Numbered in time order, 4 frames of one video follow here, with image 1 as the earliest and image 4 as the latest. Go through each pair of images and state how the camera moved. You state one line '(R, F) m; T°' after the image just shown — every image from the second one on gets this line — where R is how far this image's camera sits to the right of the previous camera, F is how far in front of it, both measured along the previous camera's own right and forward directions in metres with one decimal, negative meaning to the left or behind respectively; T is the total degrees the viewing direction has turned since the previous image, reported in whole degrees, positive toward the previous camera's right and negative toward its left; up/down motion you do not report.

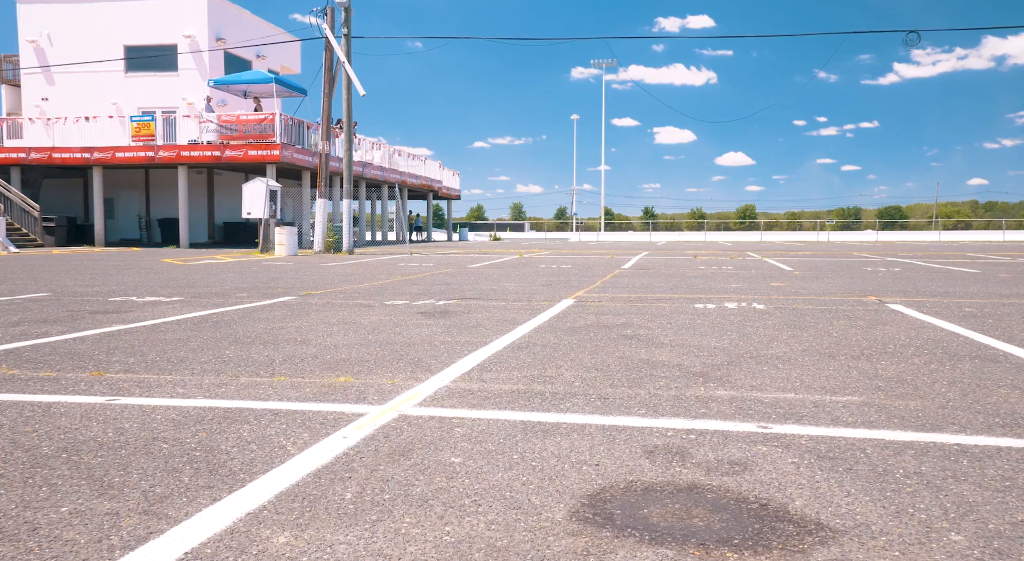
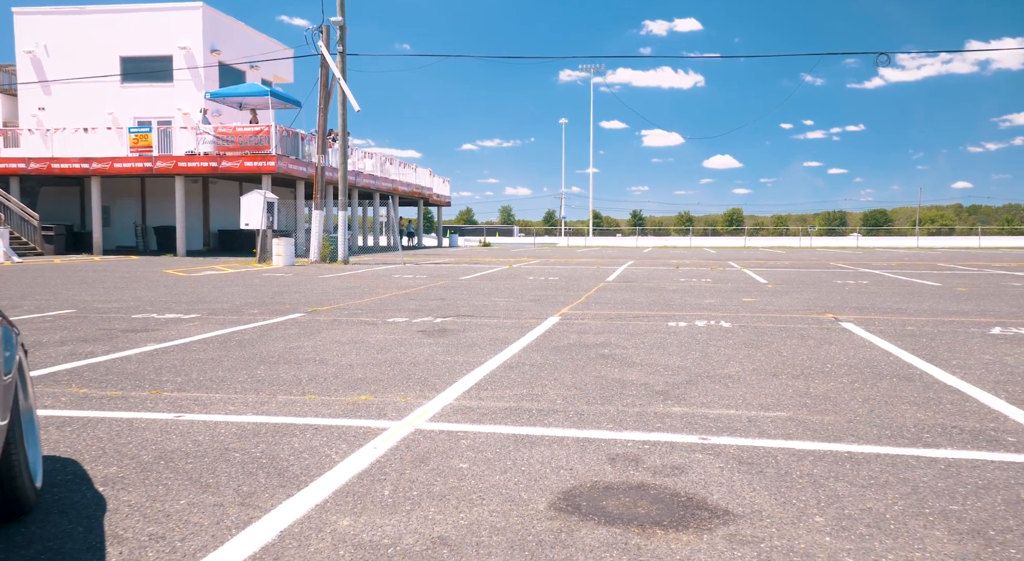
(0.0, -0.8) m; +1°
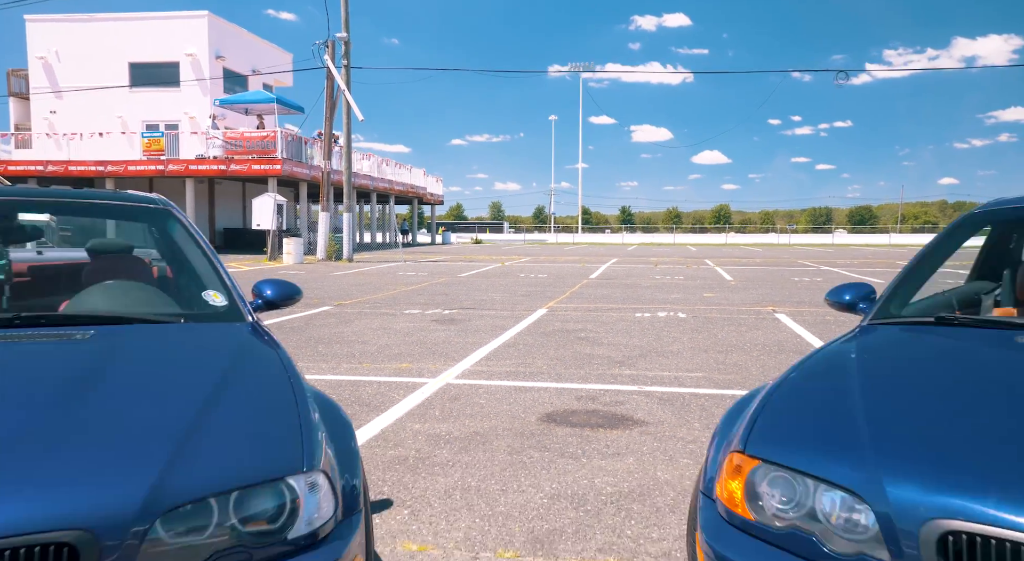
(-0.1, -1.9) m; +1°
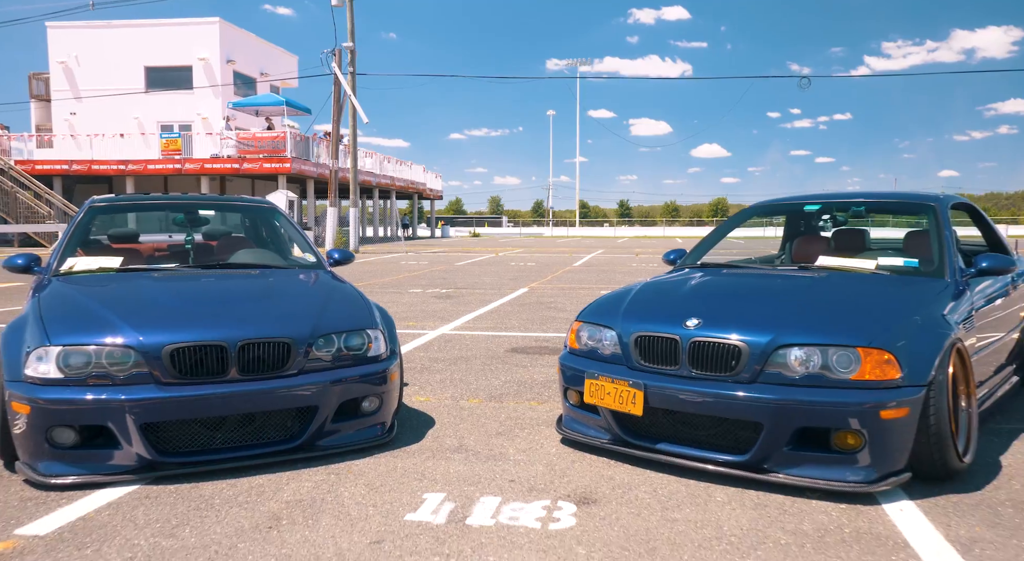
(+0.2, -2.1) m; 0°
